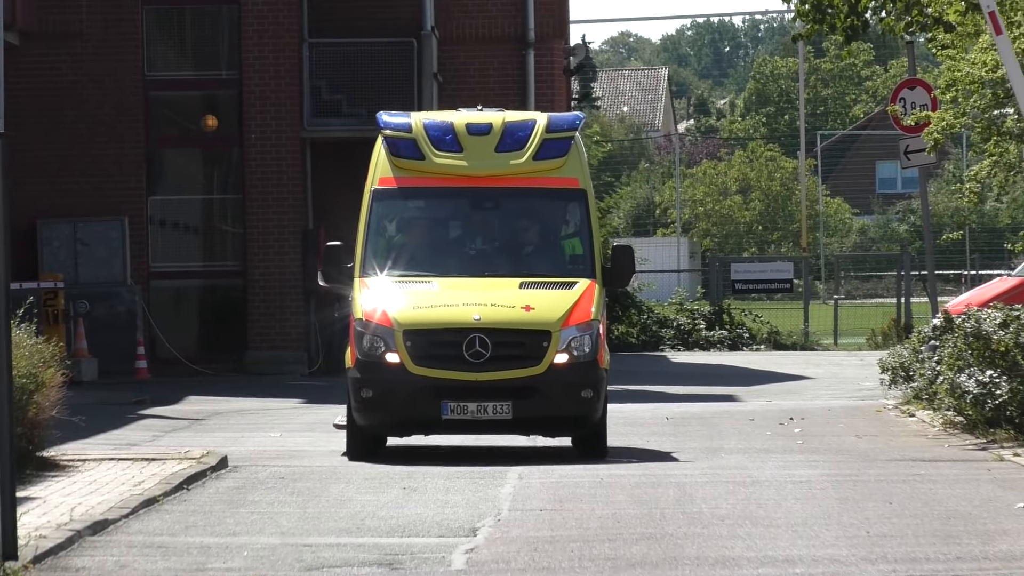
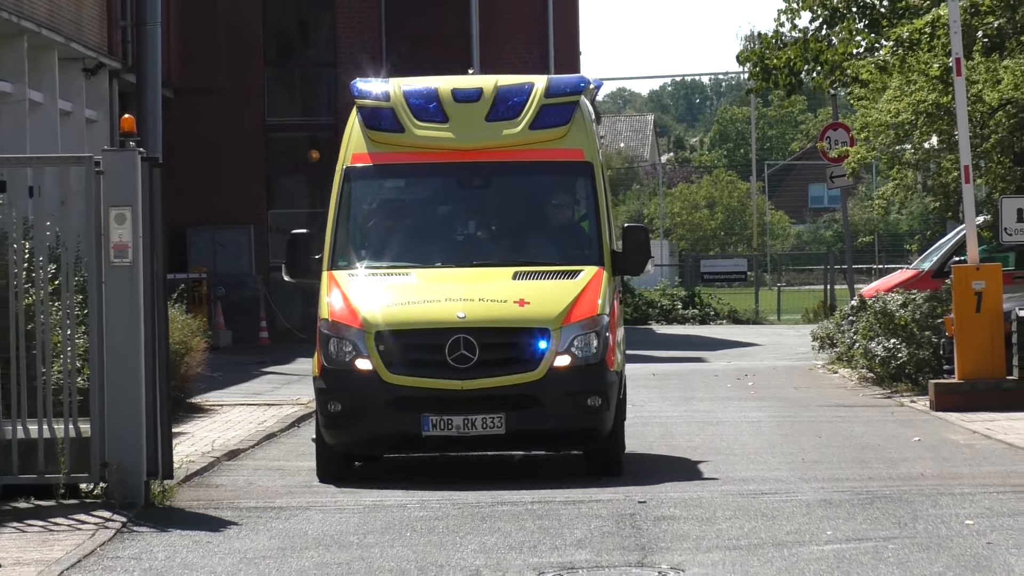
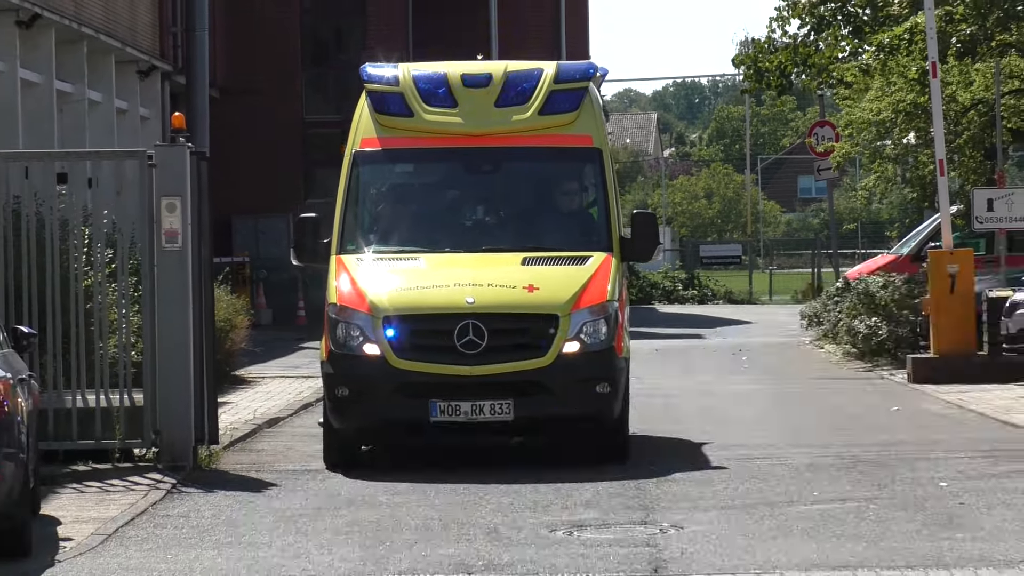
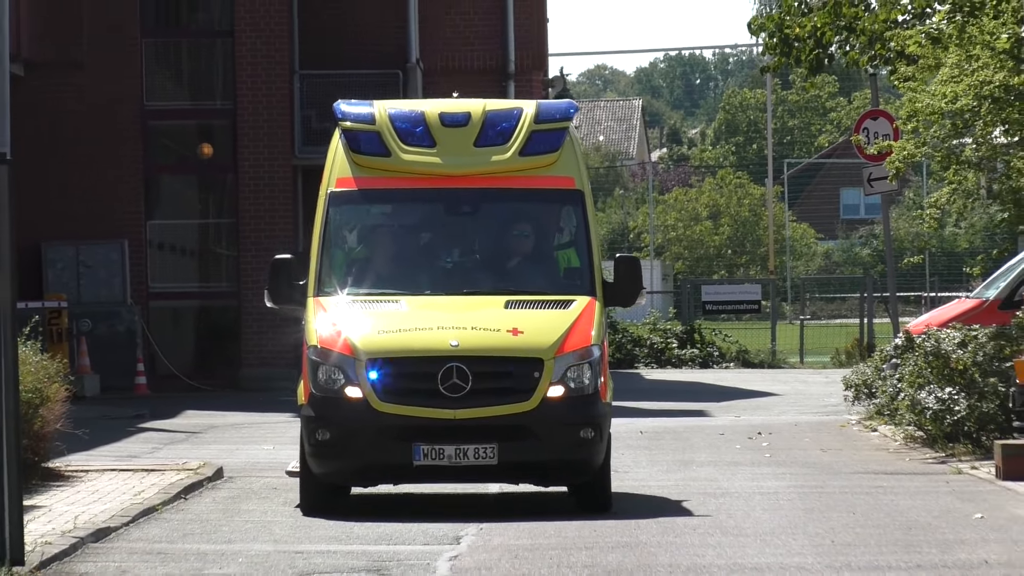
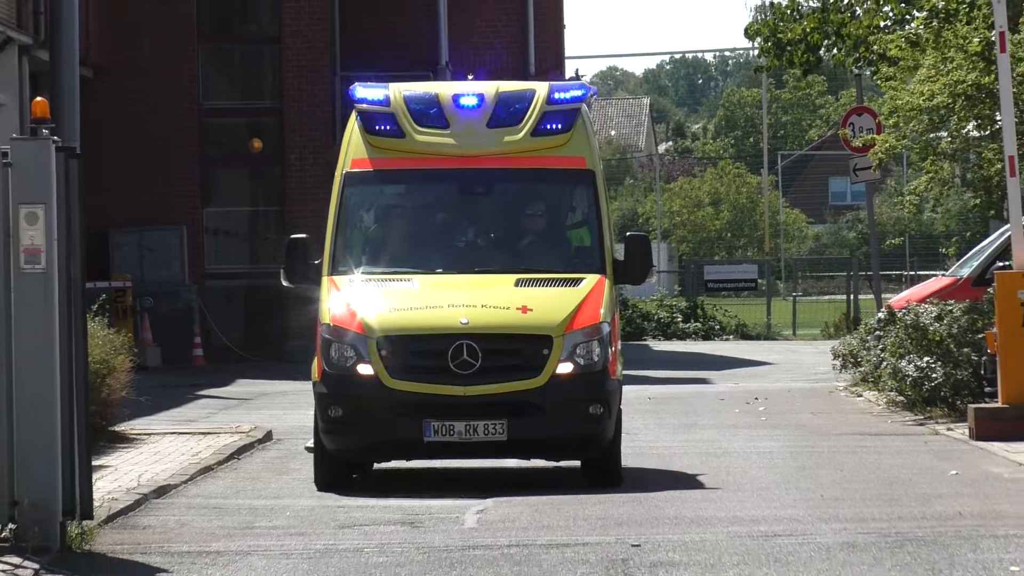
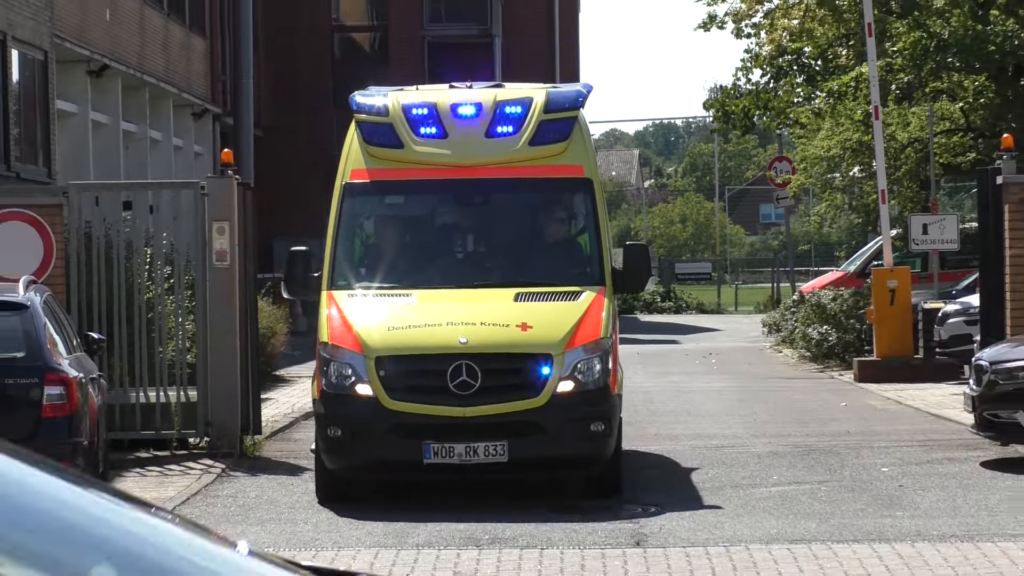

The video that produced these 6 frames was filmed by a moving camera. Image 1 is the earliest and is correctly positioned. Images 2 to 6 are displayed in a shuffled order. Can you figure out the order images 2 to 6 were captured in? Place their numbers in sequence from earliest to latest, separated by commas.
4, 5, 2, 3, 6
